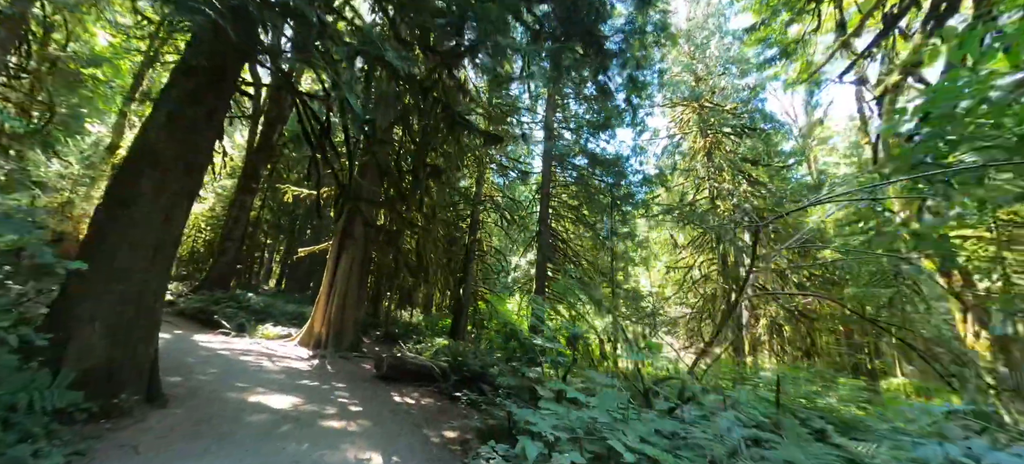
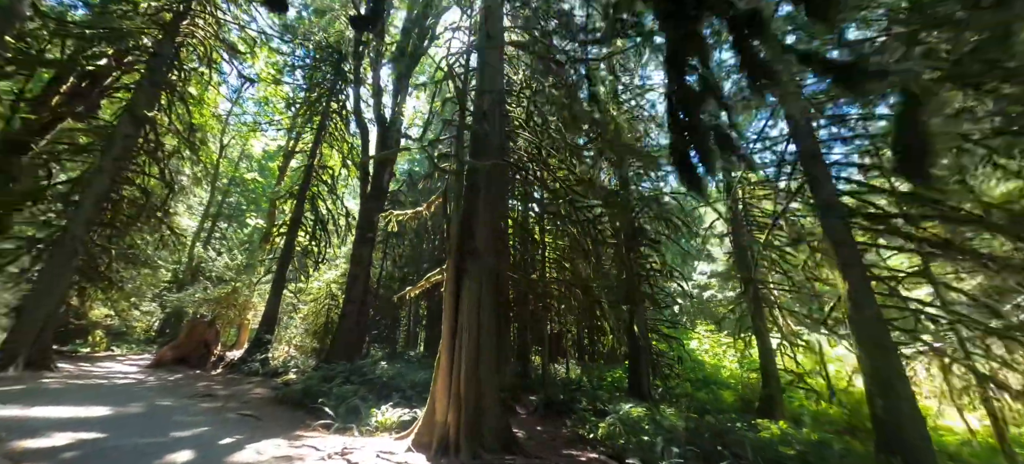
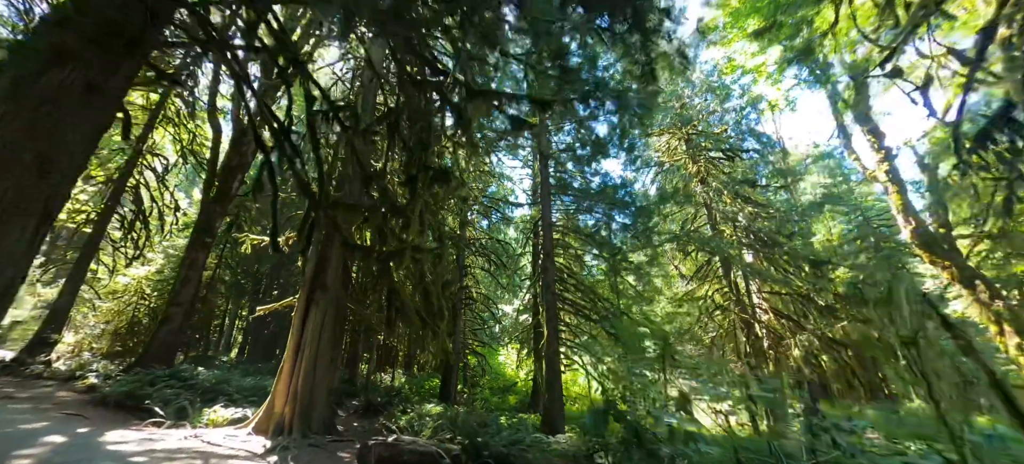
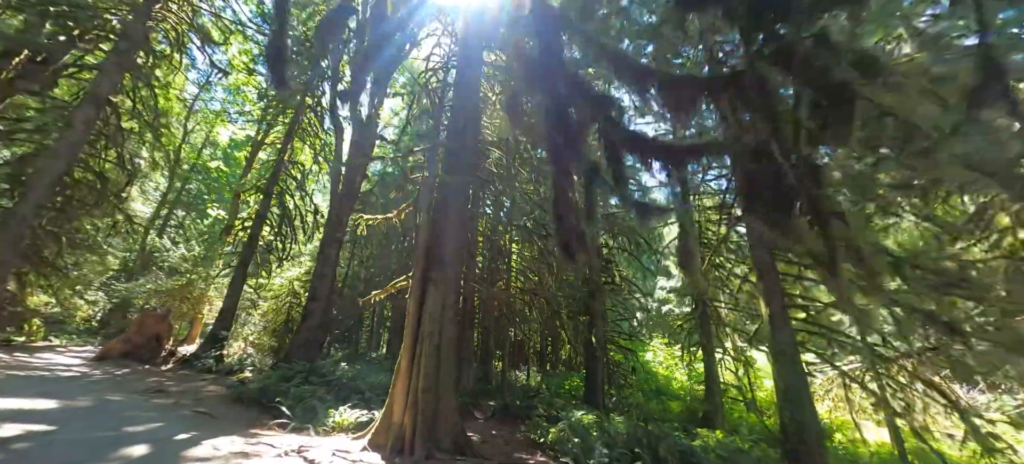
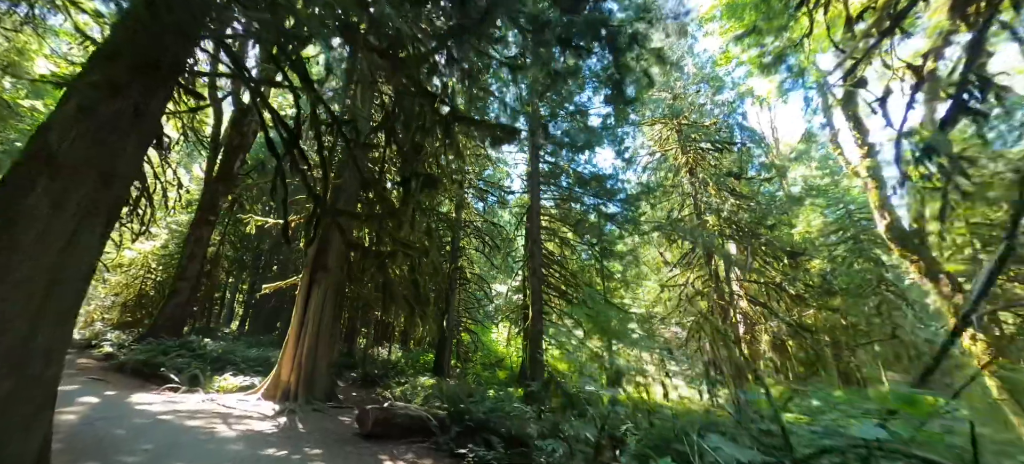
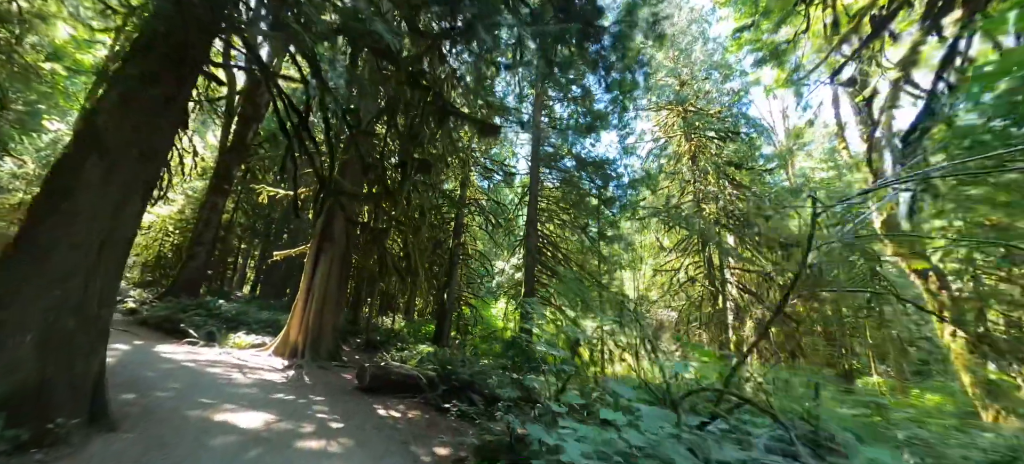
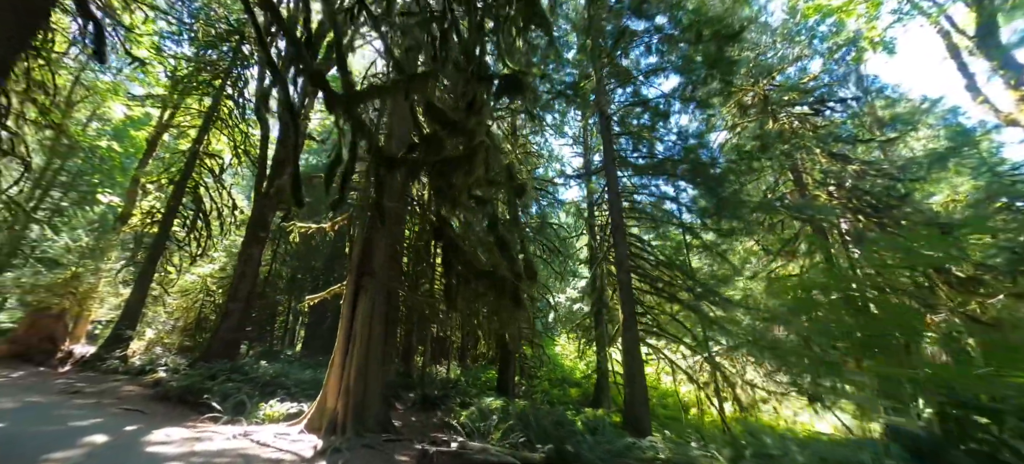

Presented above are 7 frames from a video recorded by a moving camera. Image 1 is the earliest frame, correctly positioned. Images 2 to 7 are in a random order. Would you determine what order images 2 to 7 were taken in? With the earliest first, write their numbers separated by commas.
6, 5, 3, 7, 4, 2
